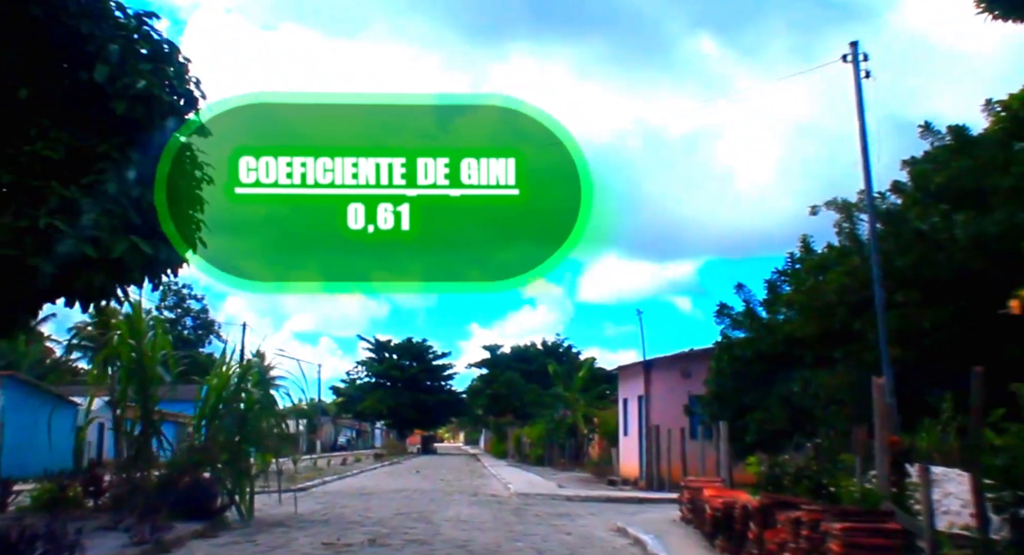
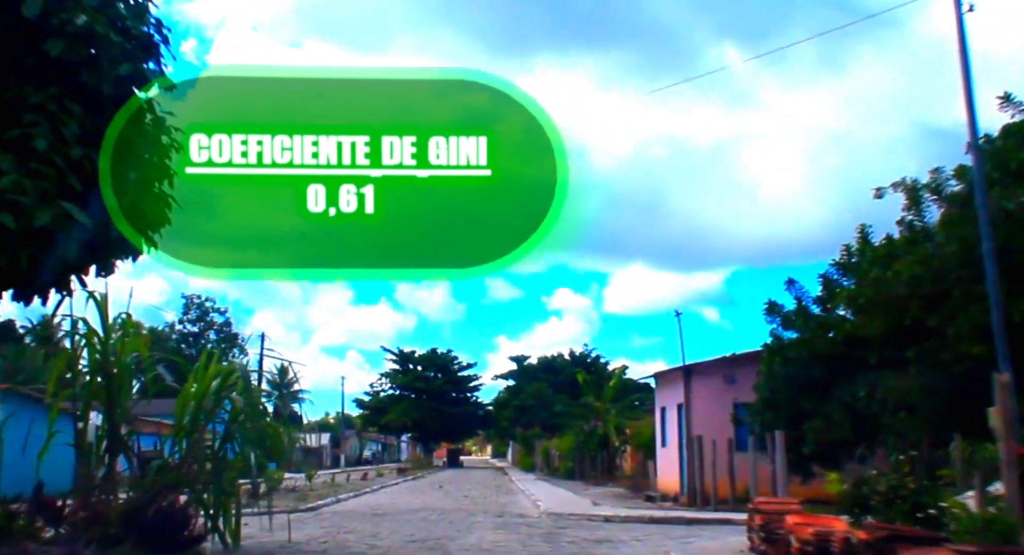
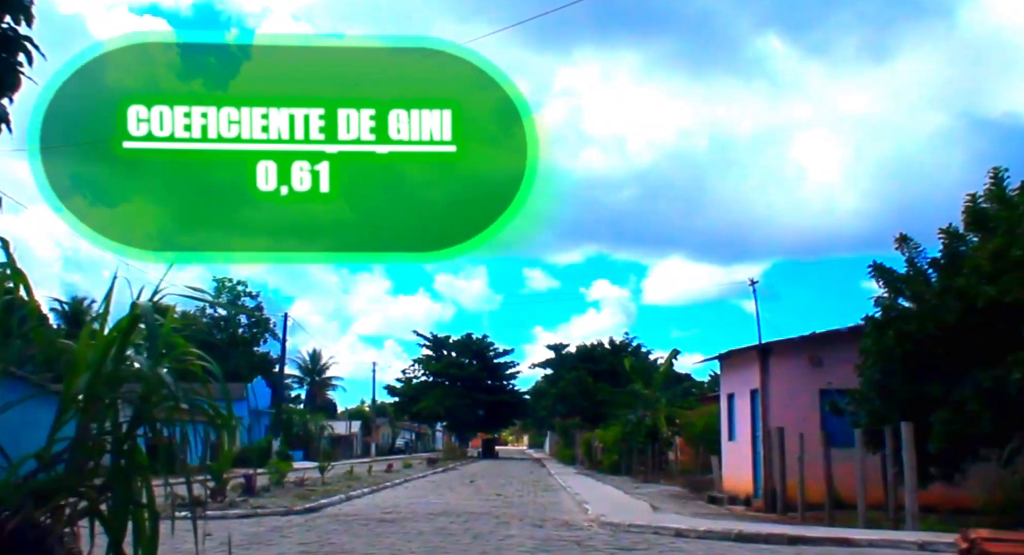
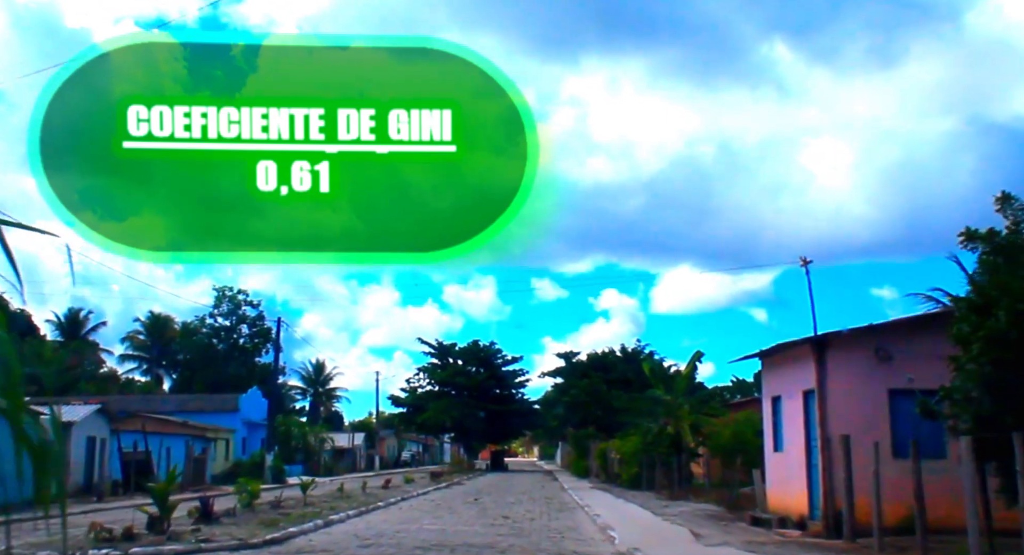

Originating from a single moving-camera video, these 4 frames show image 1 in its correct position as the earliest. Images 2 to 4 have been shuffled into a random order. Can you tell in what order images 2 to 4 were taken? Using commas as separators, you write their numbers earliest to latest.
2, 3, 4
